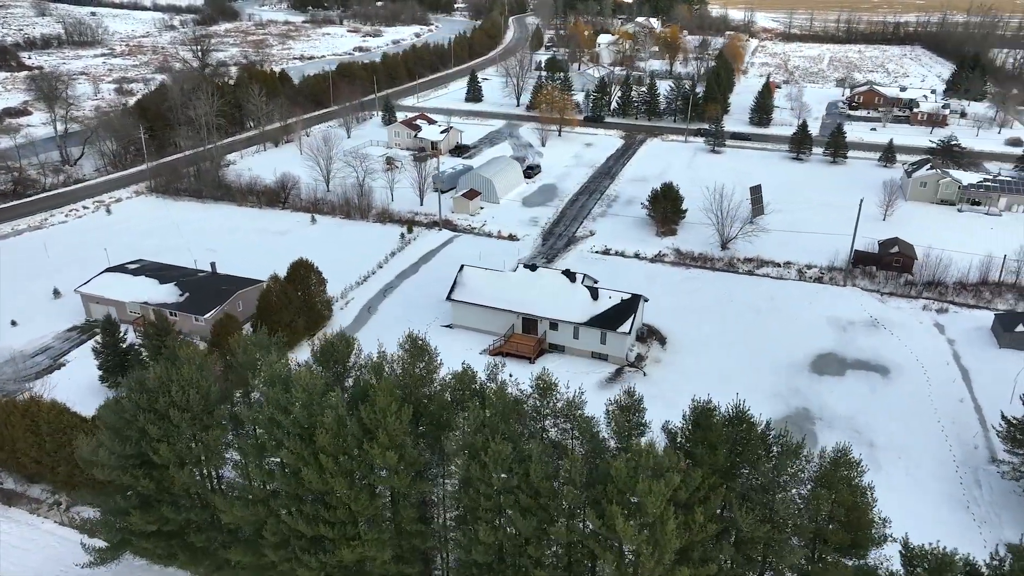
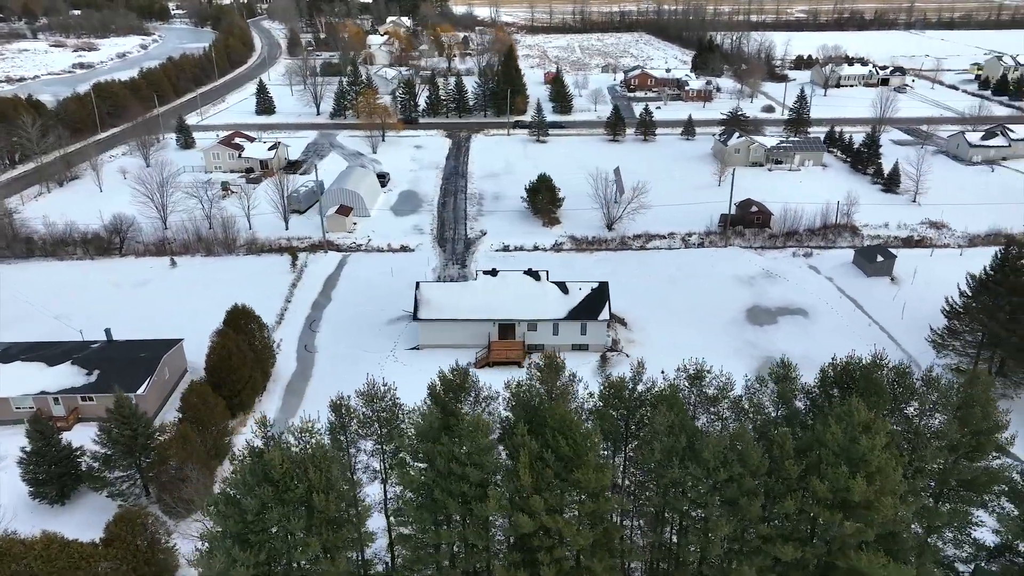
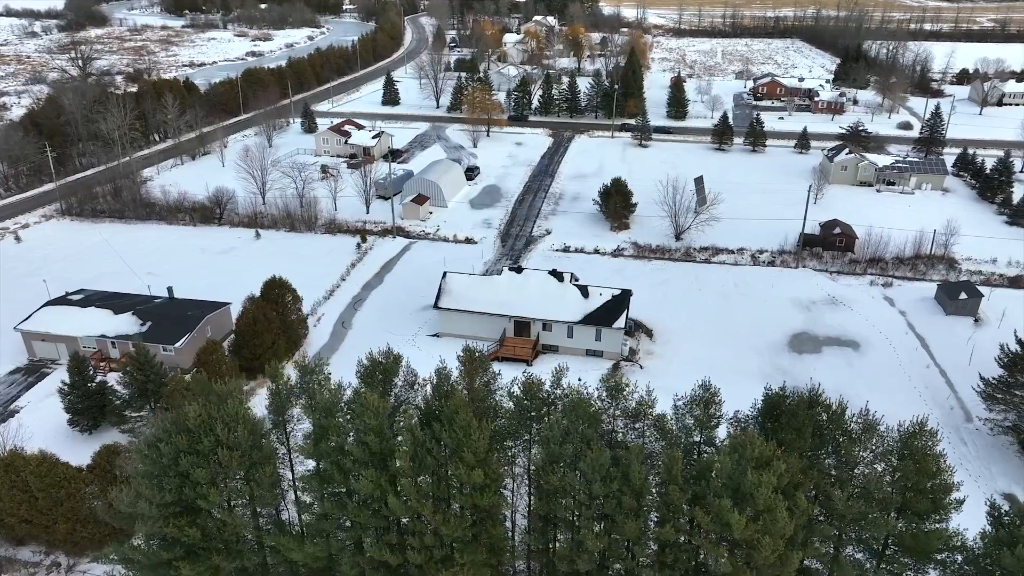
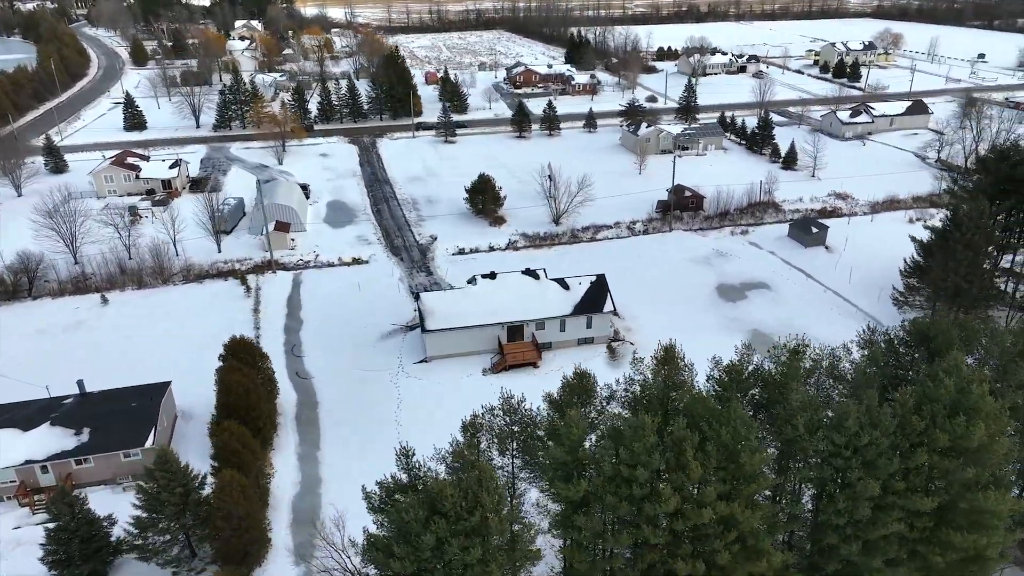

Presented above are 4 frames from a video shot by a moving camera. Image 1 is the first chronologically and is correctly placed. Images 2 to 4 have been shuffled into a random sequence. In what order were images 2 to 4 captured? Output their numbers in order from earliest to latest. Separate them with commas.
3, 2, 4
